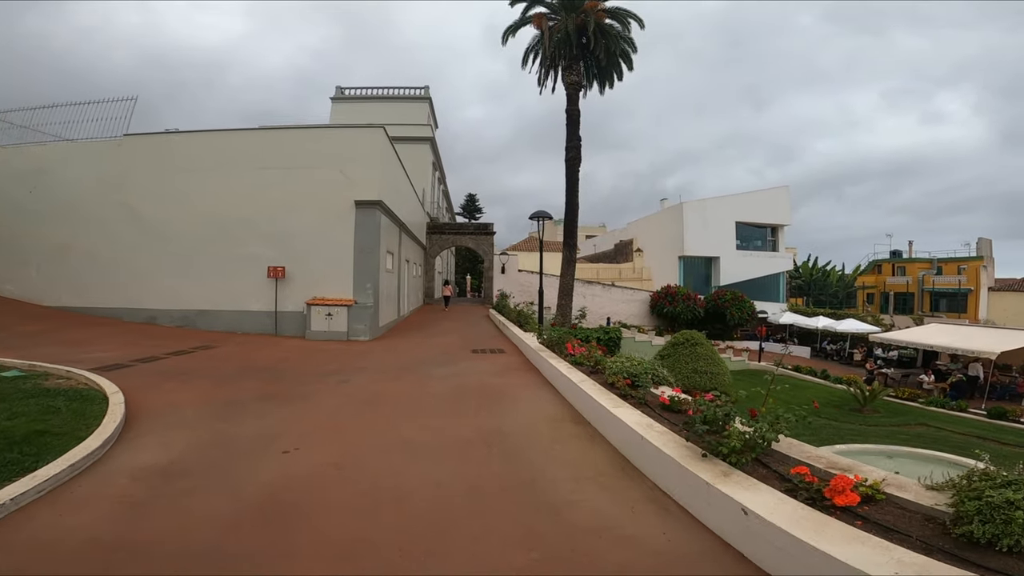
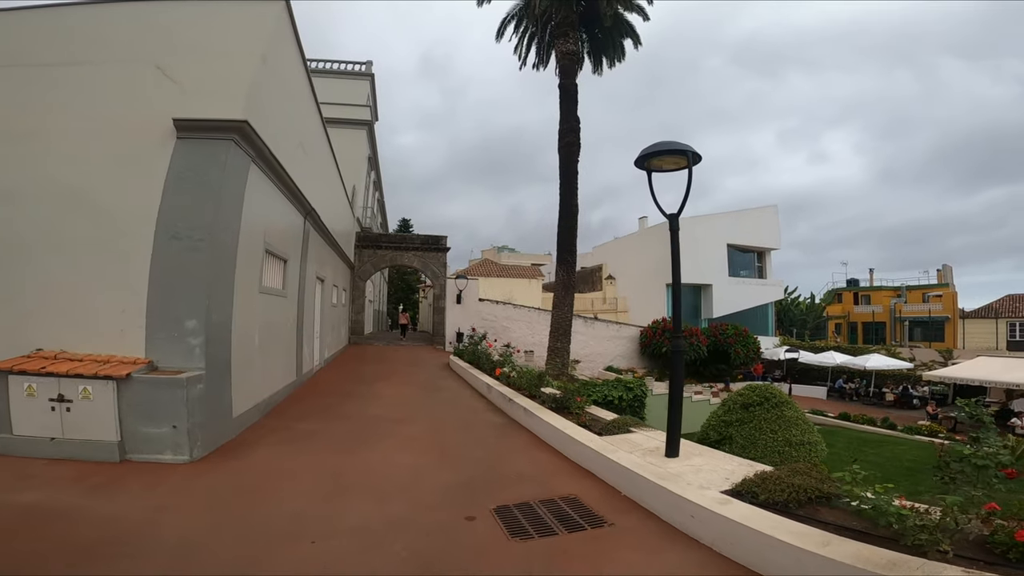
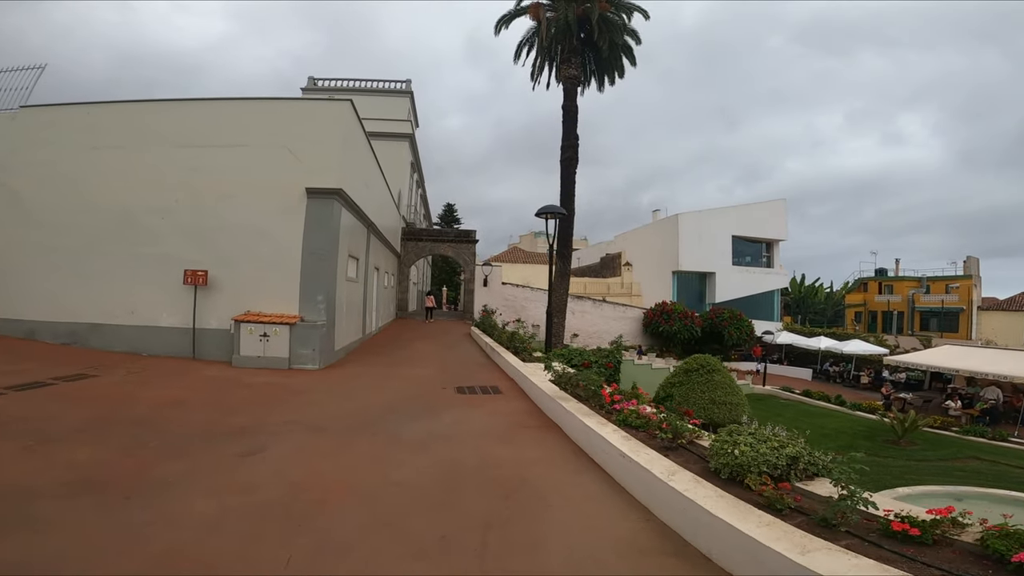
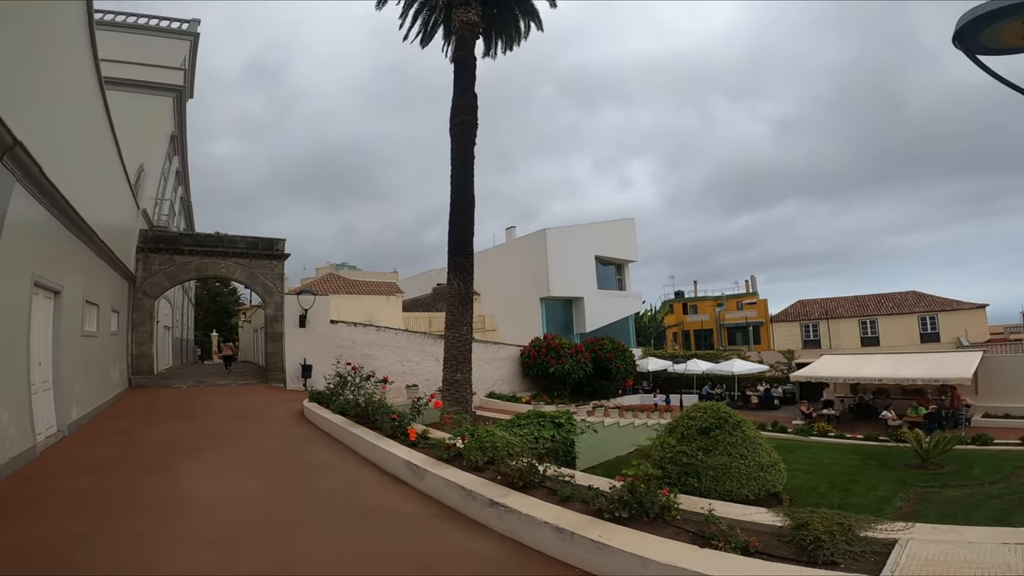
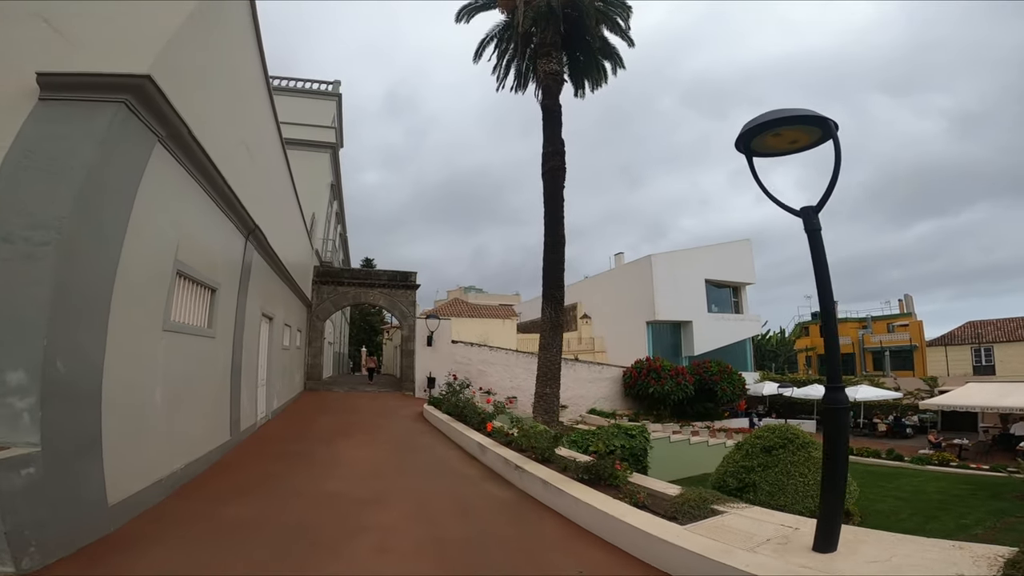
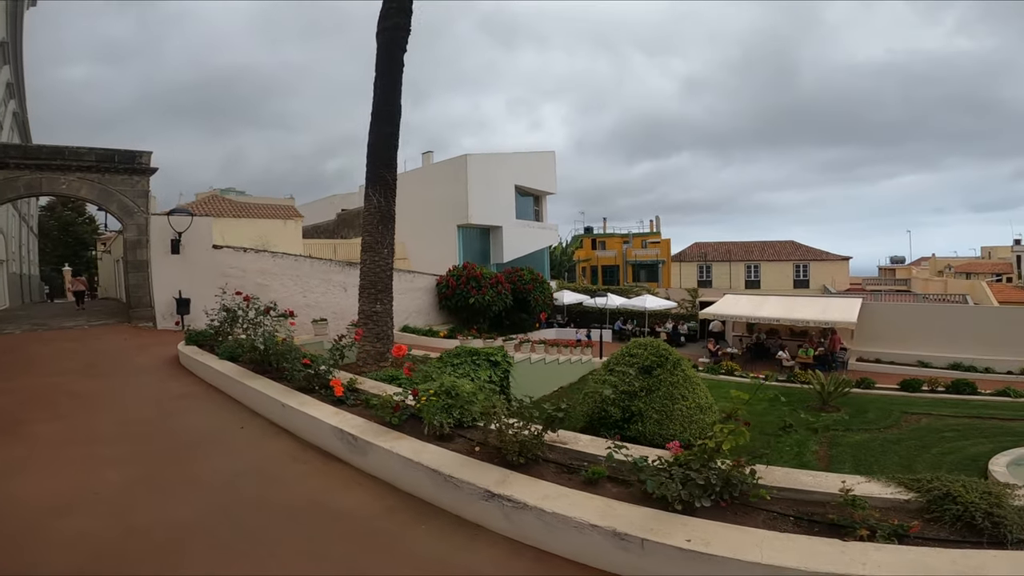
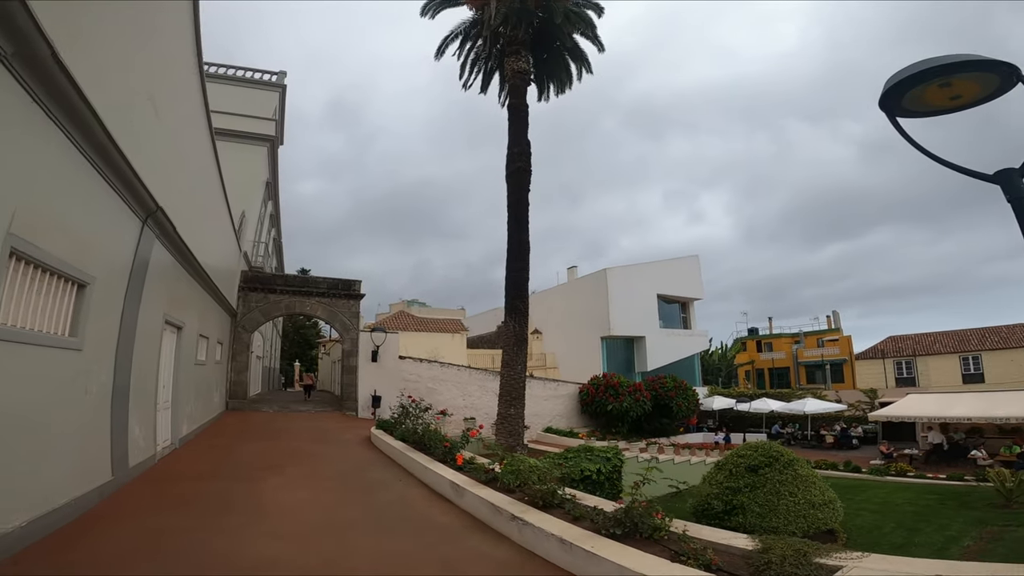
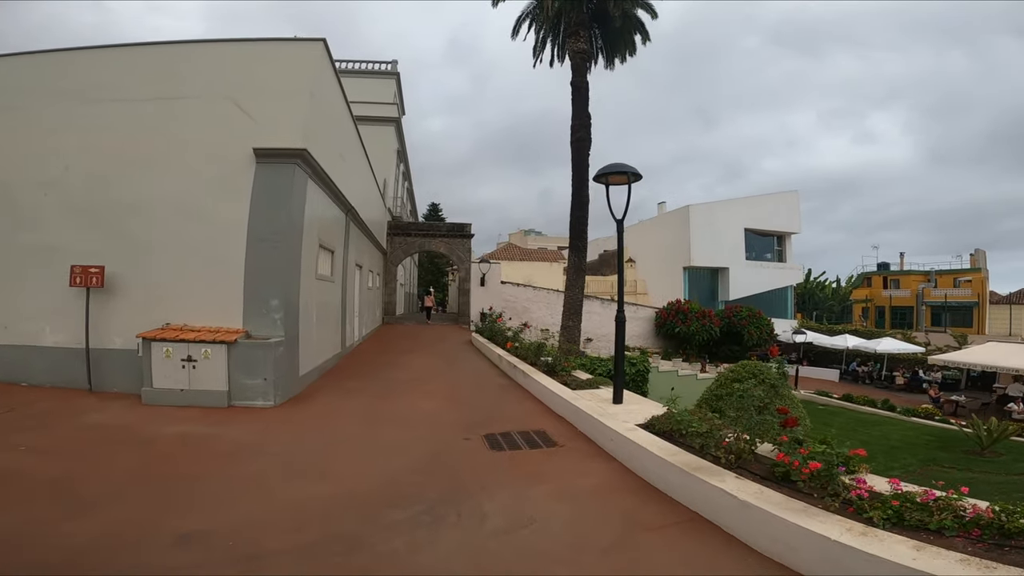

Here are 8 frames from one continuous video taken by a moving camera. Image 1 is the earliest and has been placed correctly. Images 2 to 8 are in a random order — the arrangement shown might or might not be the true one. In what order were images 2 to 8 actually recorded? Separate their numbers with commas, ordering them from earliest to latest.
3, 8, 2, 5, 7, 4, 6
